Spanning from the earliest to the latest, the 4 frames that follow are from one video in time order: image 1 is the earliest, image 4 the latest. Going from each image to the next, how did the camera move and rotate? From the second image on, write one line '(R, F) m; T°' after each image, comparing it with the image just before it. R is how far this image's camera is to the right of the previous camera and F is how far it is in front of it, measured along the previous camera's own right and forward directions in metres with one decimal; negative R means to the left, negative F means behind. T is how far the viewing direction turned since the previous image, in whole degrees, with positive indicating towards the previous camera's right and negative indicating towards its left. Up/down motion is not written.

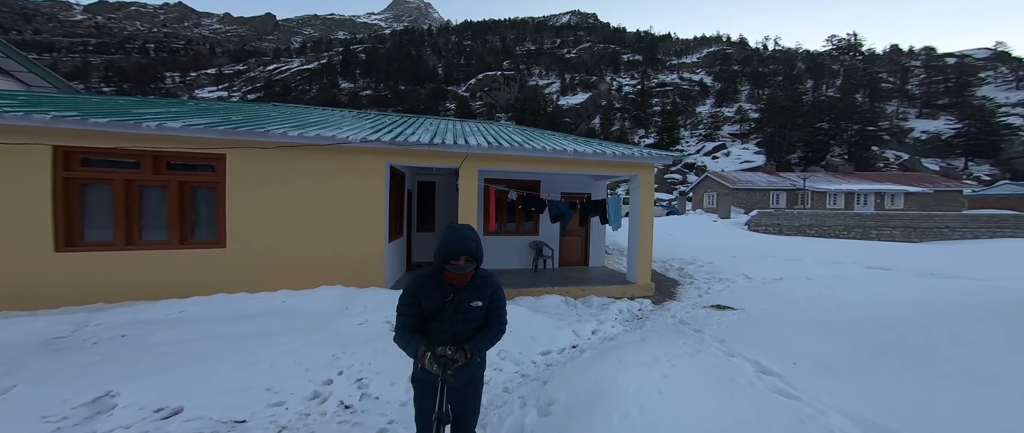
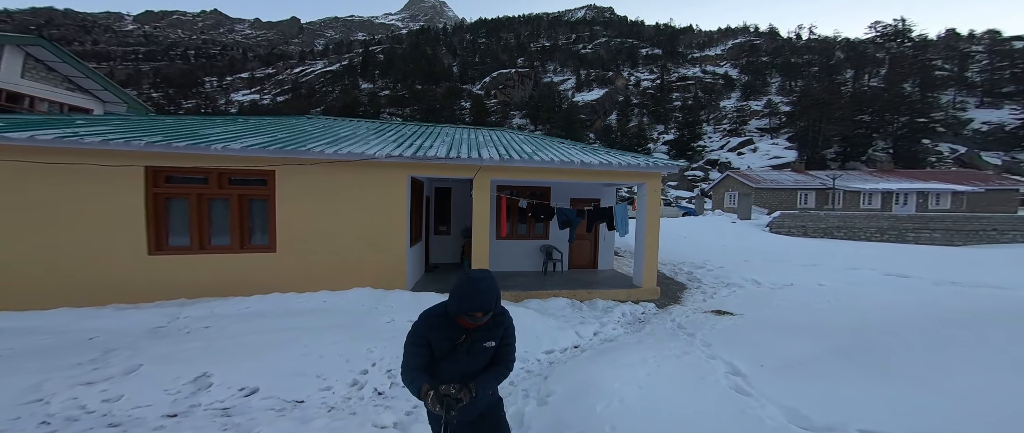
(+0.1, -0.5) m; -3°
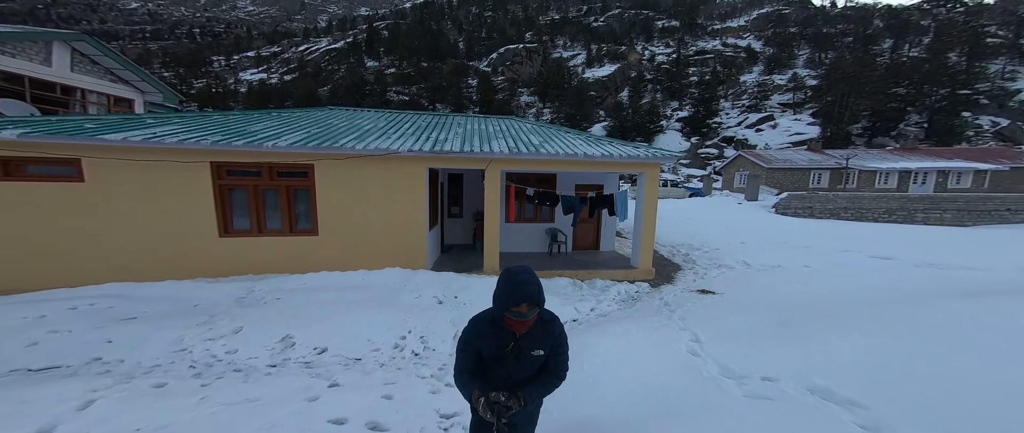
(0.0, -0.7) m; -1°
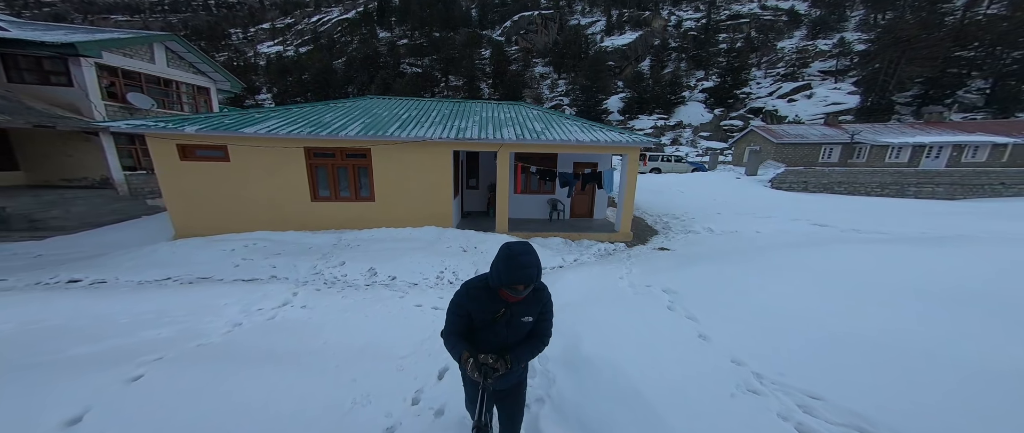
(+0.1, -2.0) m; -2°
